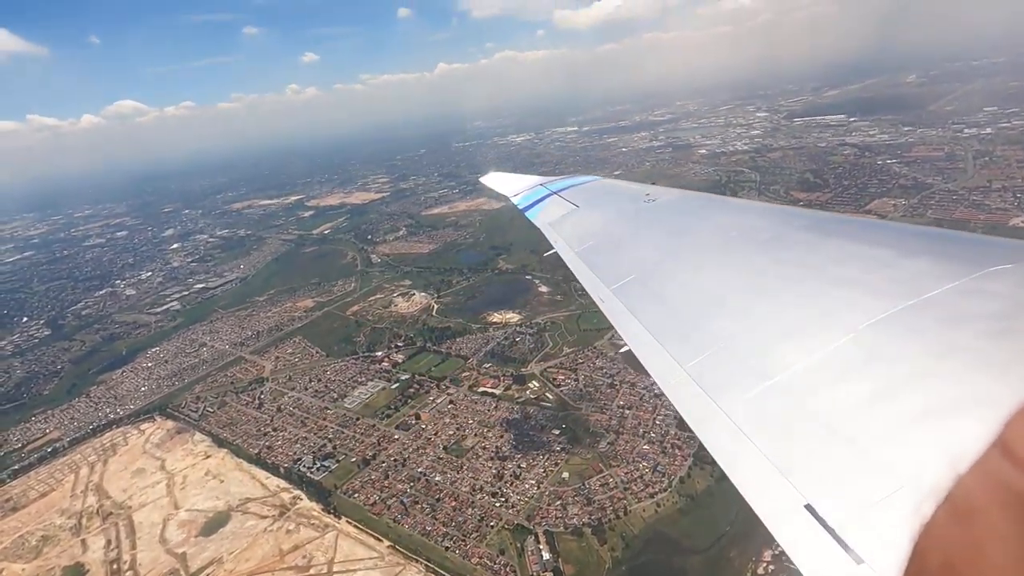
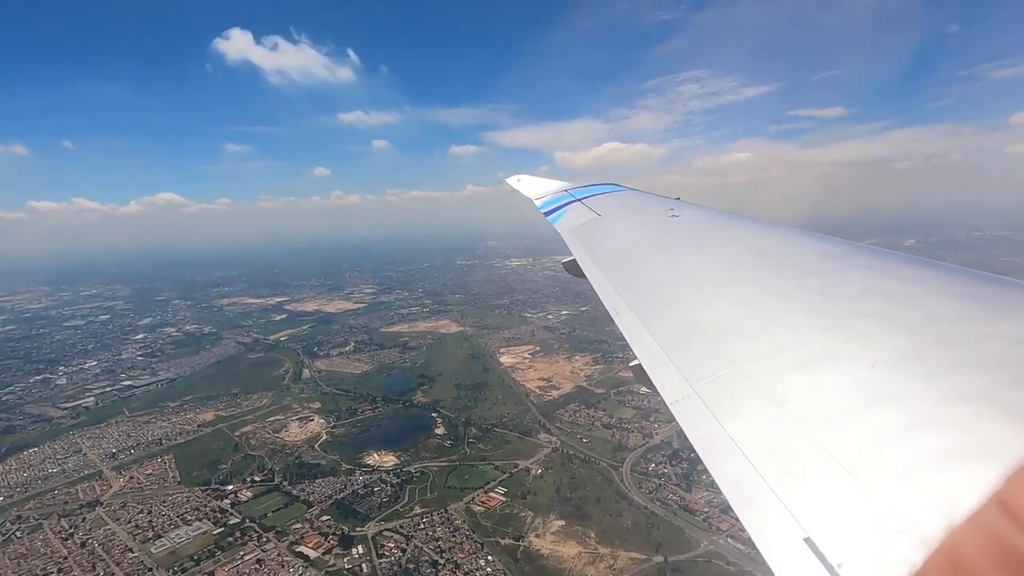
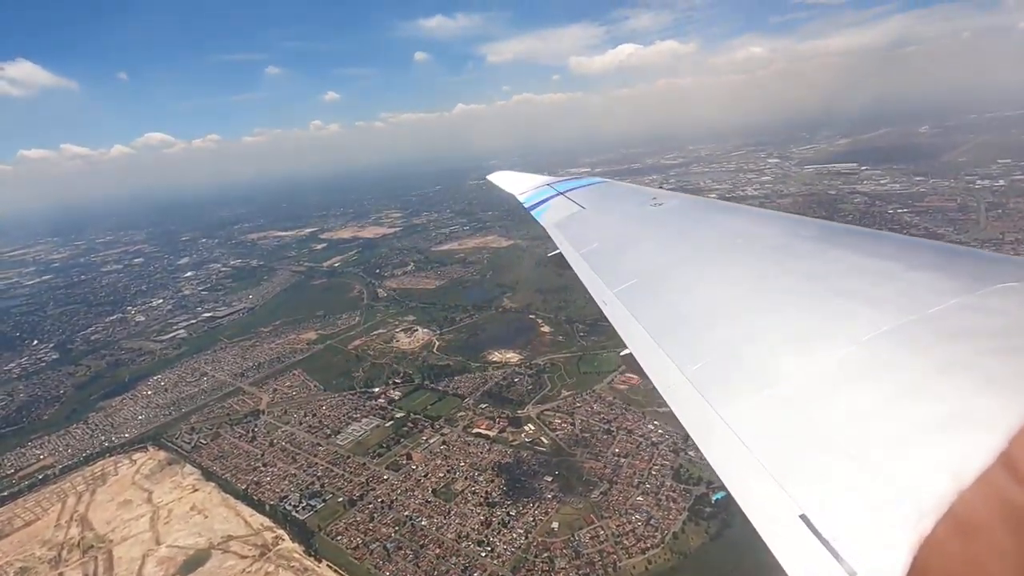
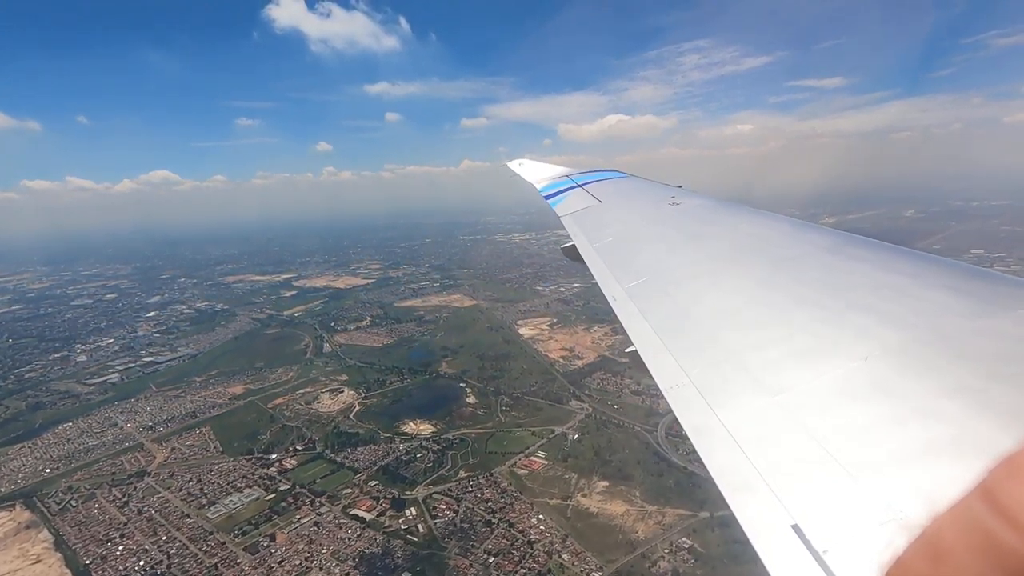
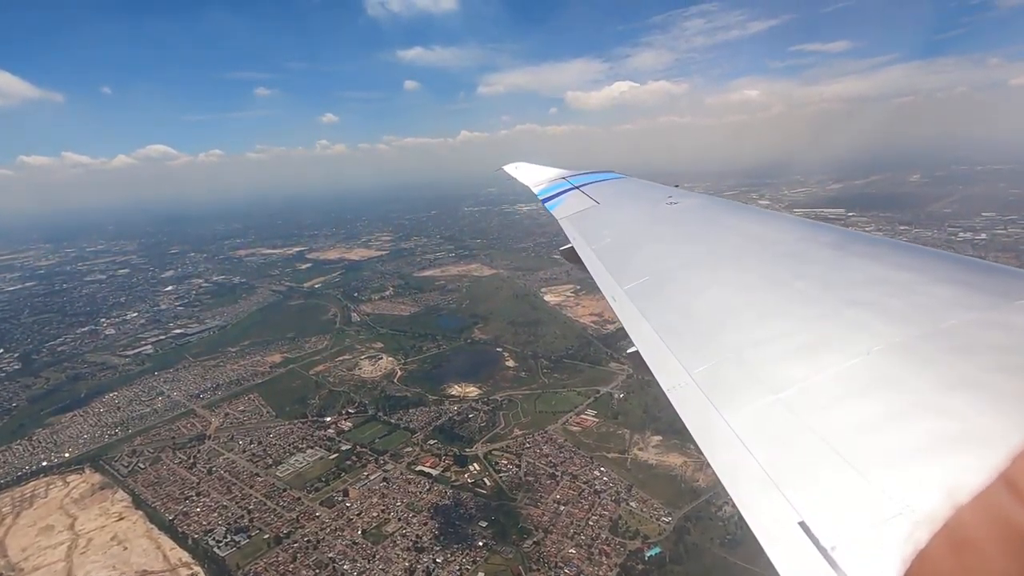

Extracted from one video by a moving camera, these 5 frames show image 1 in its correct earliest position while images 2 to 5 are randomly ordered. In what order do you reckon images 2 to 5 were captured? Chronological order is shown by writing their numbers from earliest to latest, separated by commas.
3, 5, 4, 2
